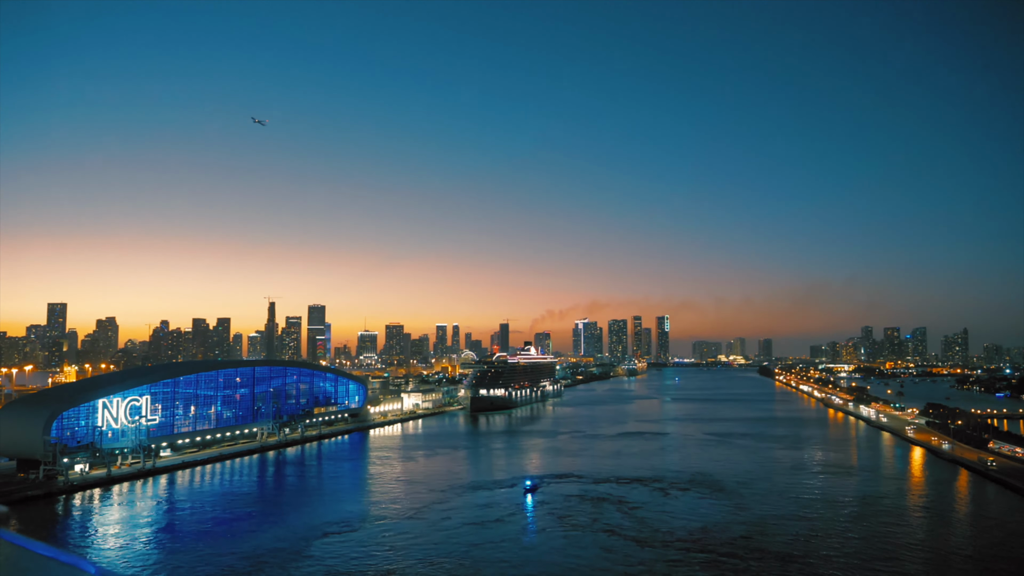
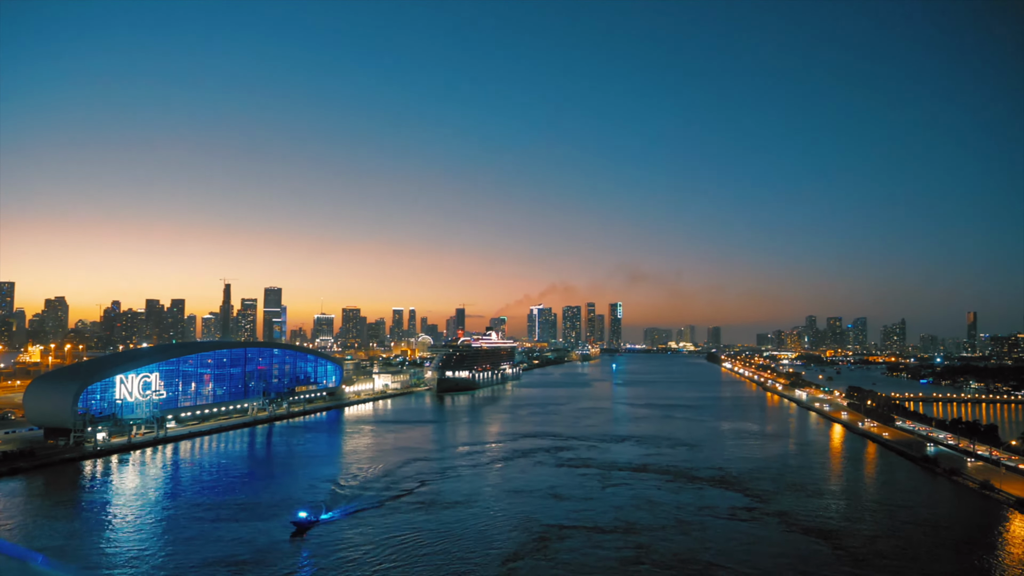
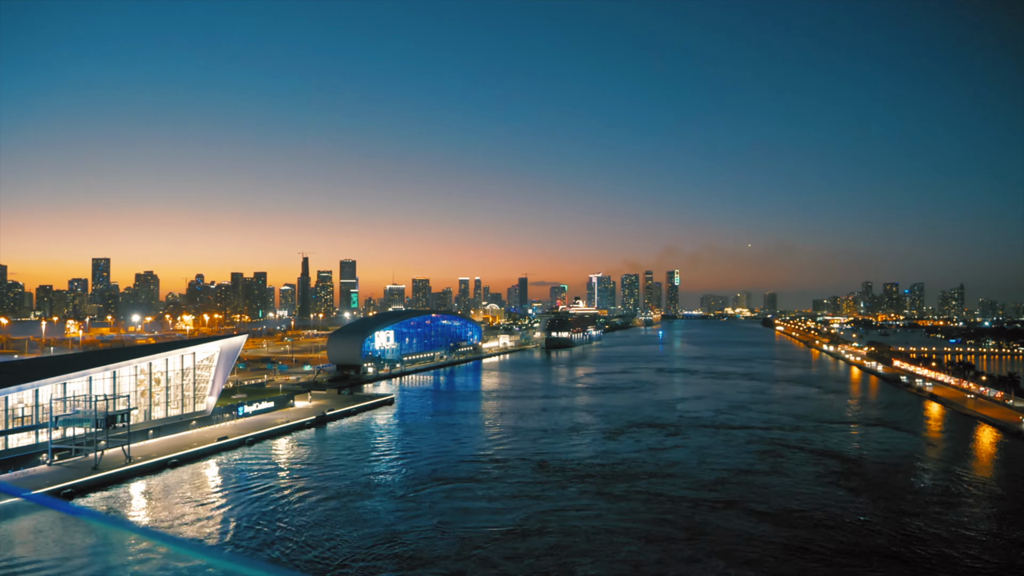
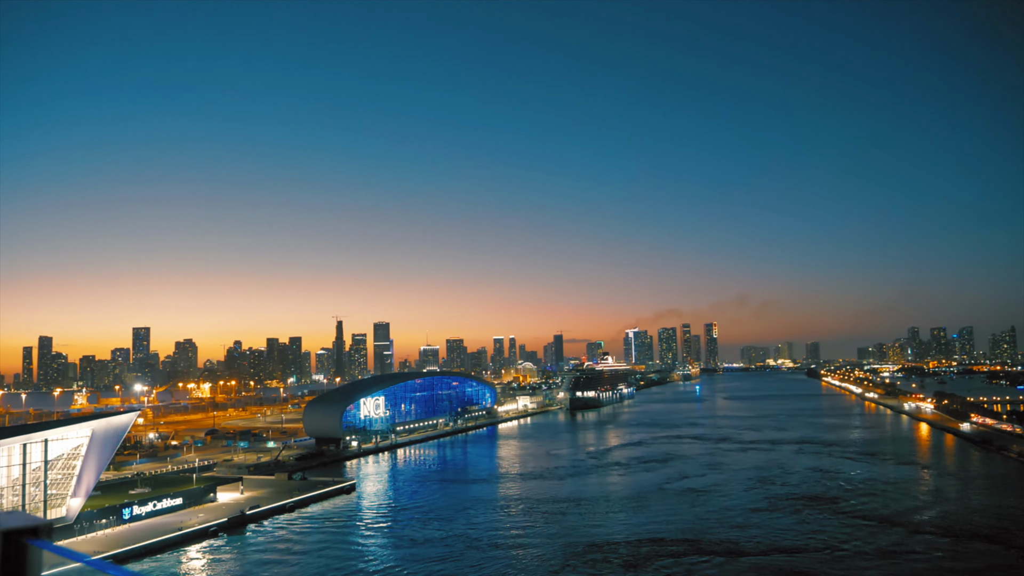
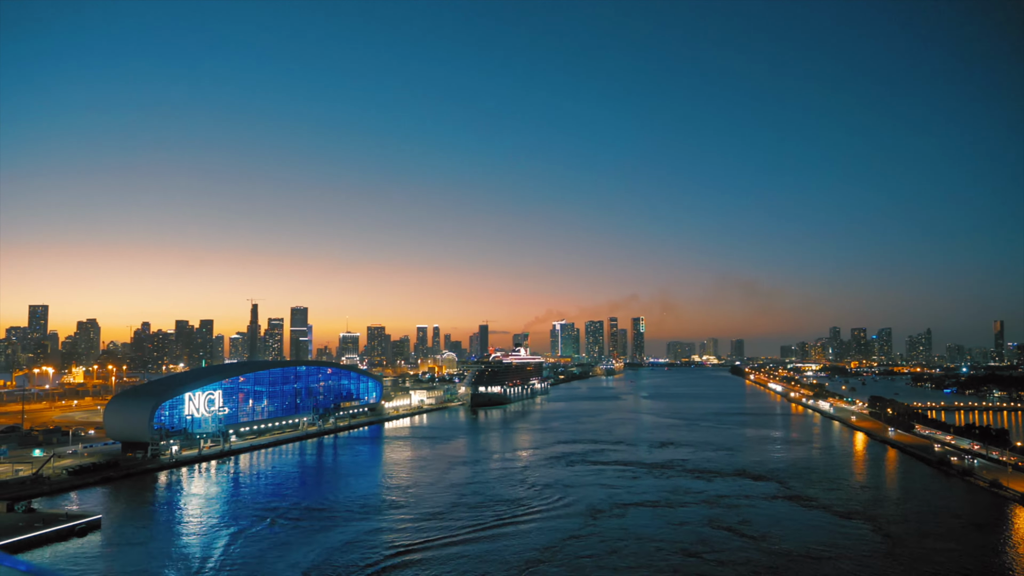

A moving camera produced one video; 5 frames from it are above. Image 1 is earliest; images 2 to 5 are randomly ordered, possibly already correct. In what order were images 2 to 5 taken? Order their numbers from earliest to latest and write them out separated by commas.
2, 5, 4, 3
